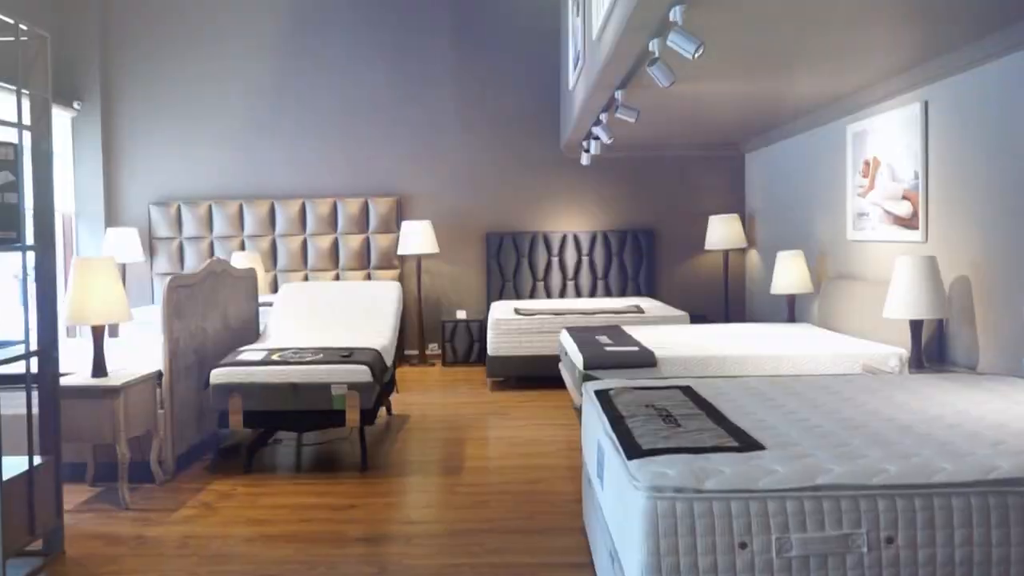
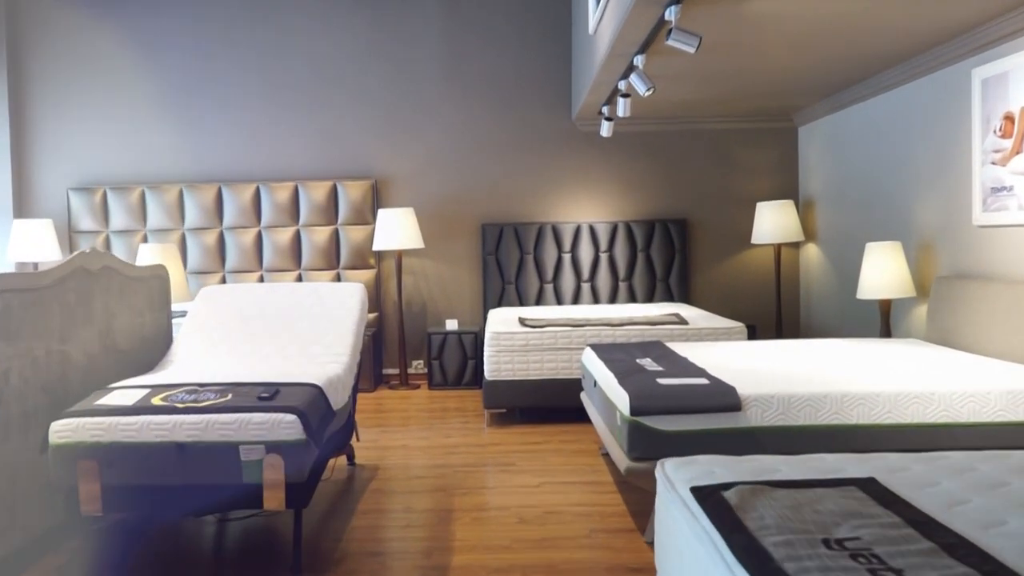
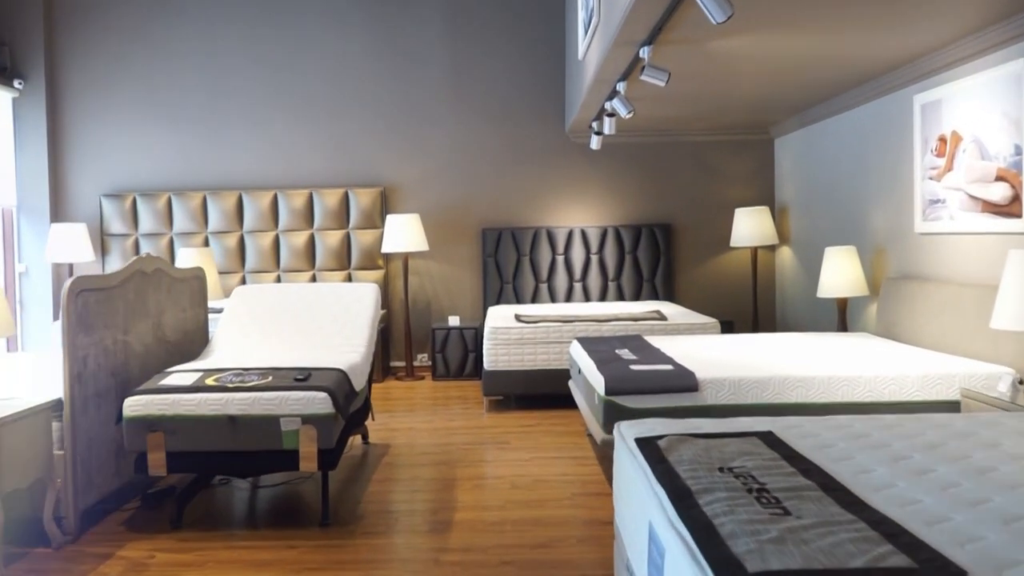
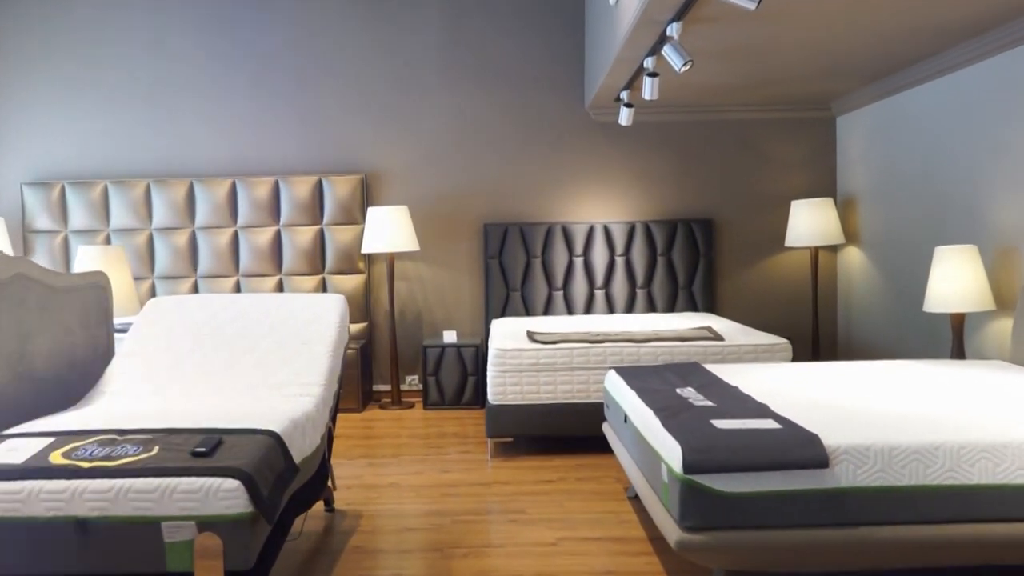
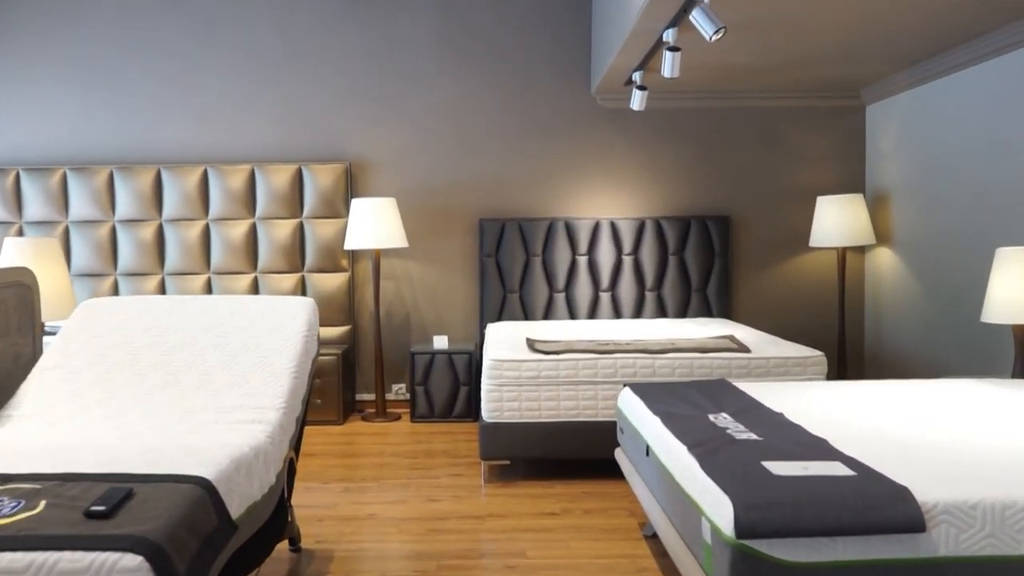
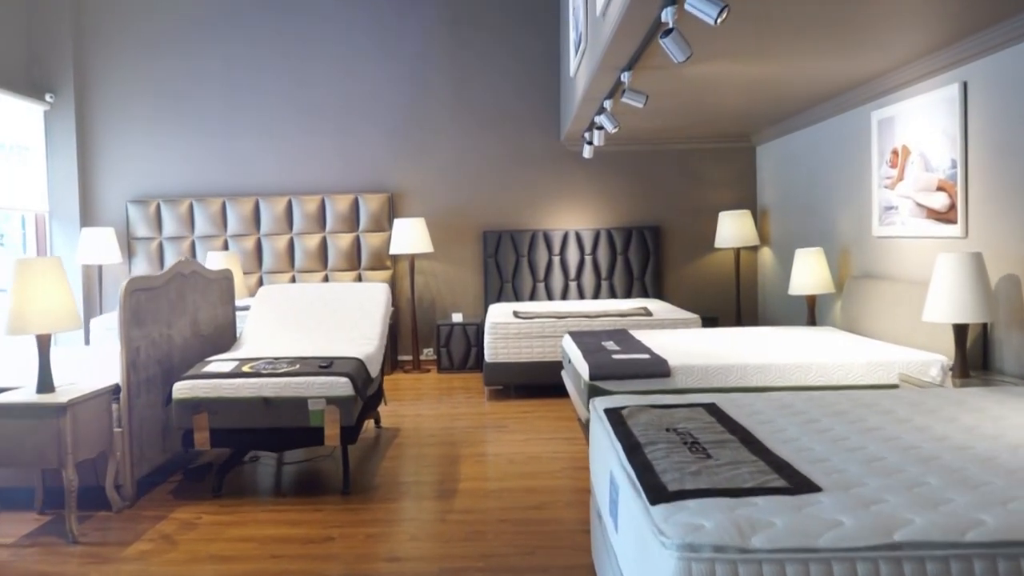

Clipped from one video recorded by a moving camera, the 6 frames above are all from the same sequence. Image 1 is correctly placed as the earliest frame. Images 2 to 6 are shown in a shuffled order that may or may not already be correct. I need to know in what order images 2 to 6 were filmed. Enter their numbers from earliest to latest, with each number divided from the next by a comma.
6, 3, 2, 4, 5
